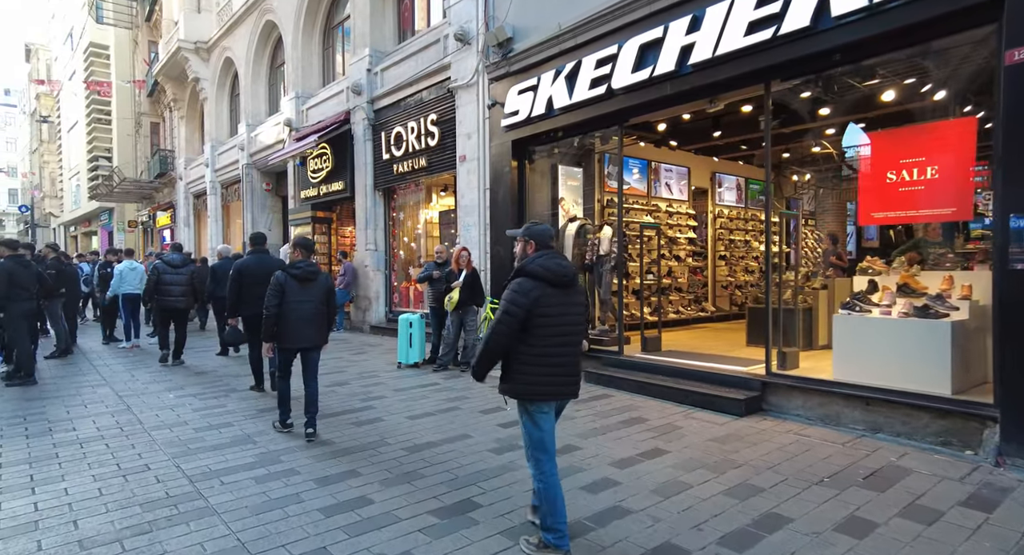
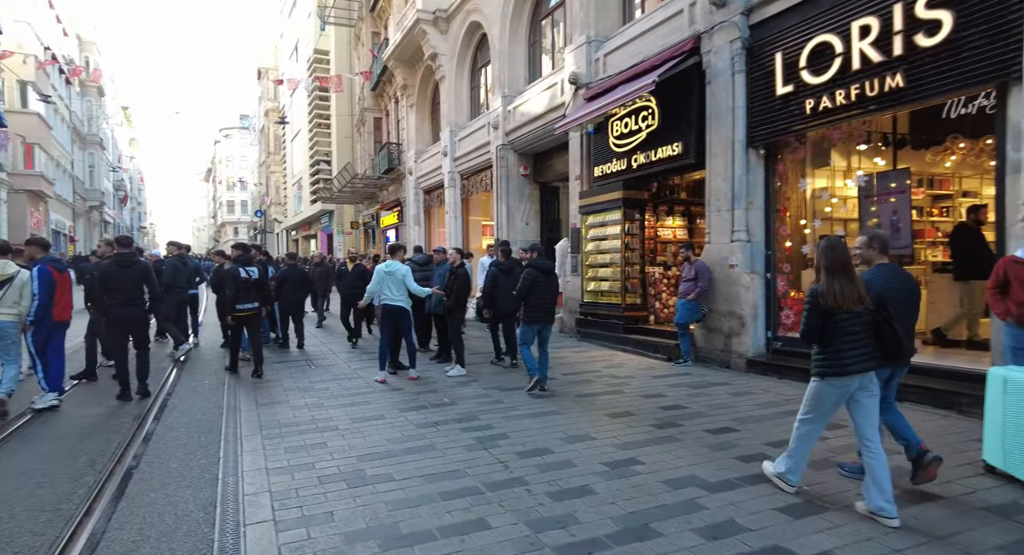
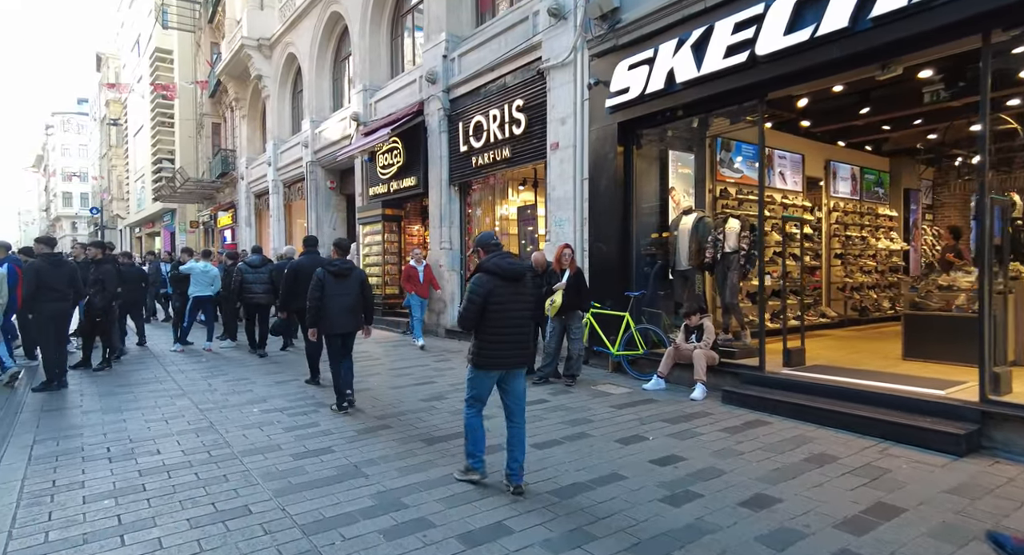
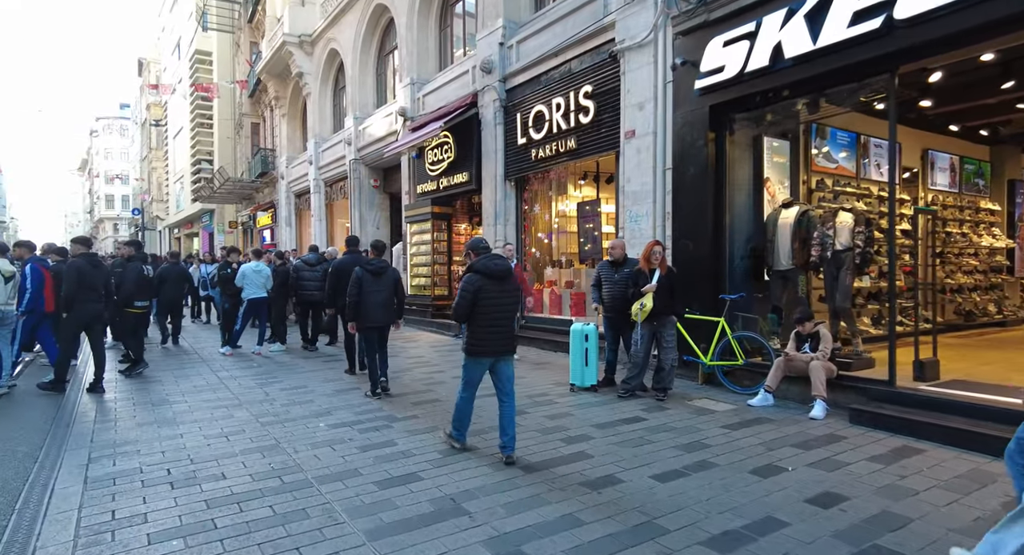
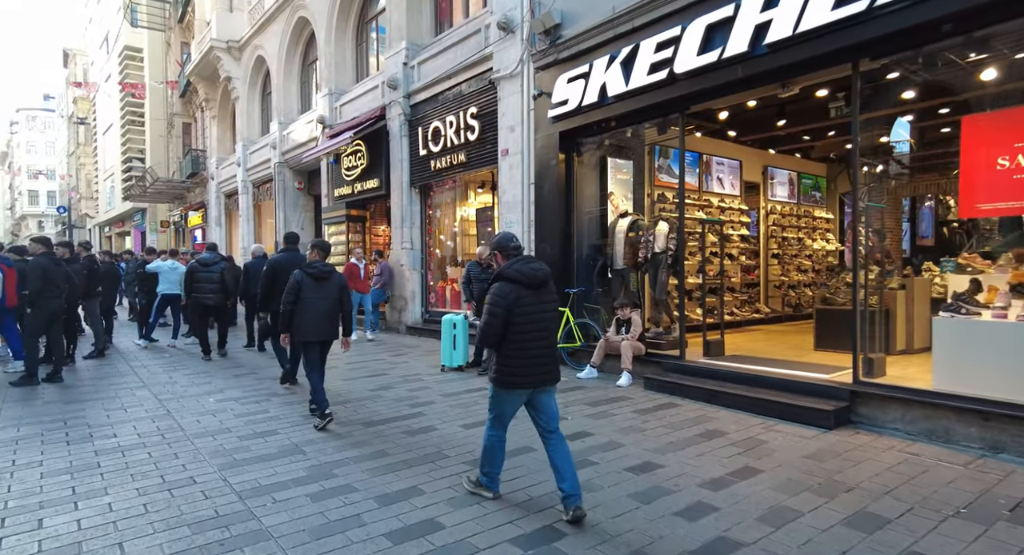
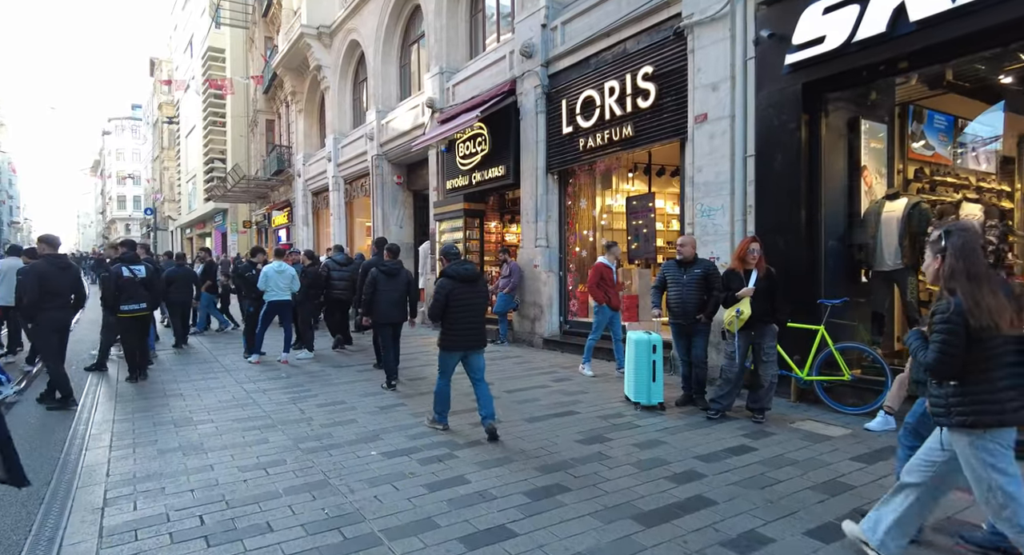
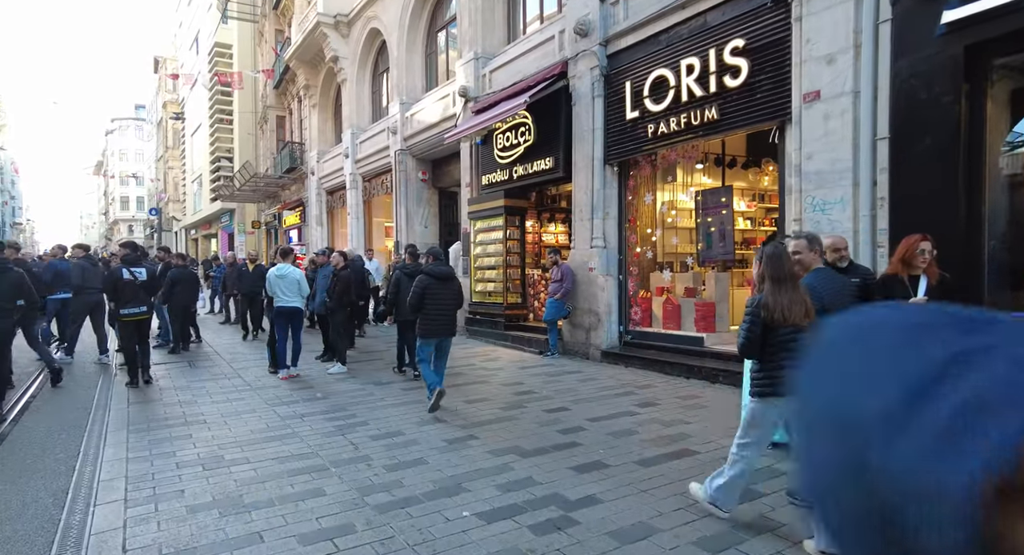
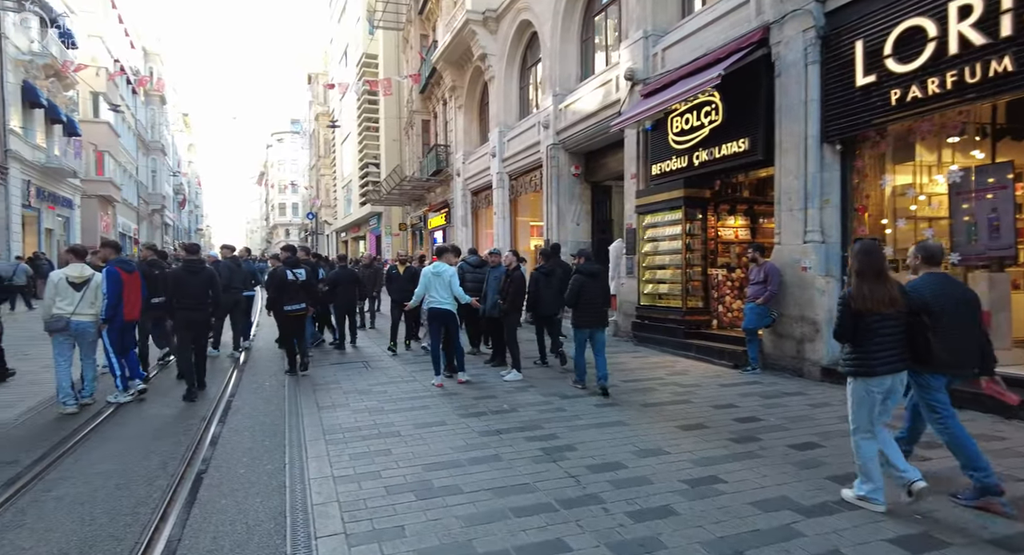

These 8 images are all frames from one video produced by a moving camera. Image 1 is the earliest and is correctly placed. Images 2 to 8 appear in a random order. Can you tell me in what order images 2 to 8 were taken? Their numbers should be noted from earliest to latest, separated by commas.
5, 3, 4, 6, 7, 2, 8
